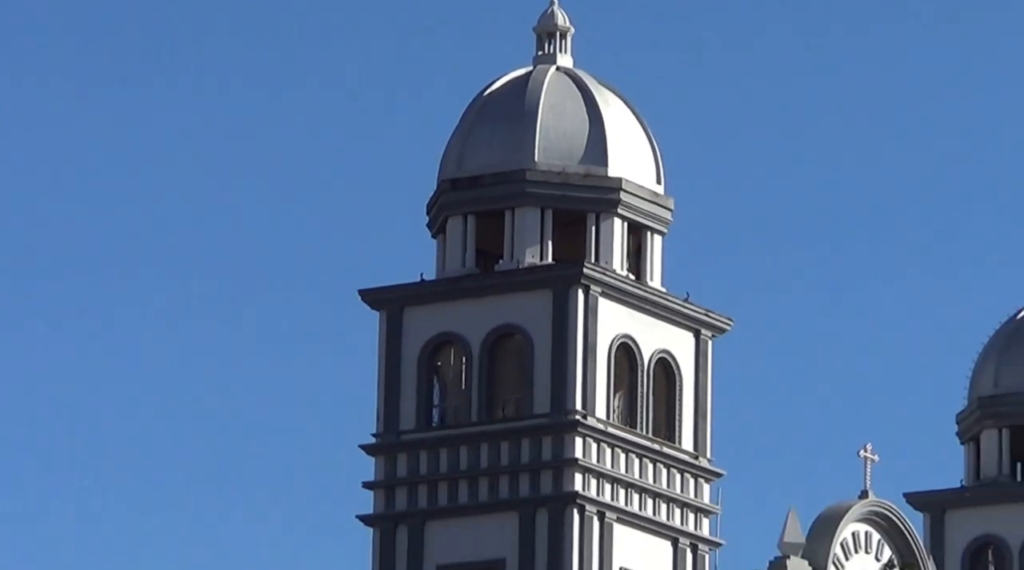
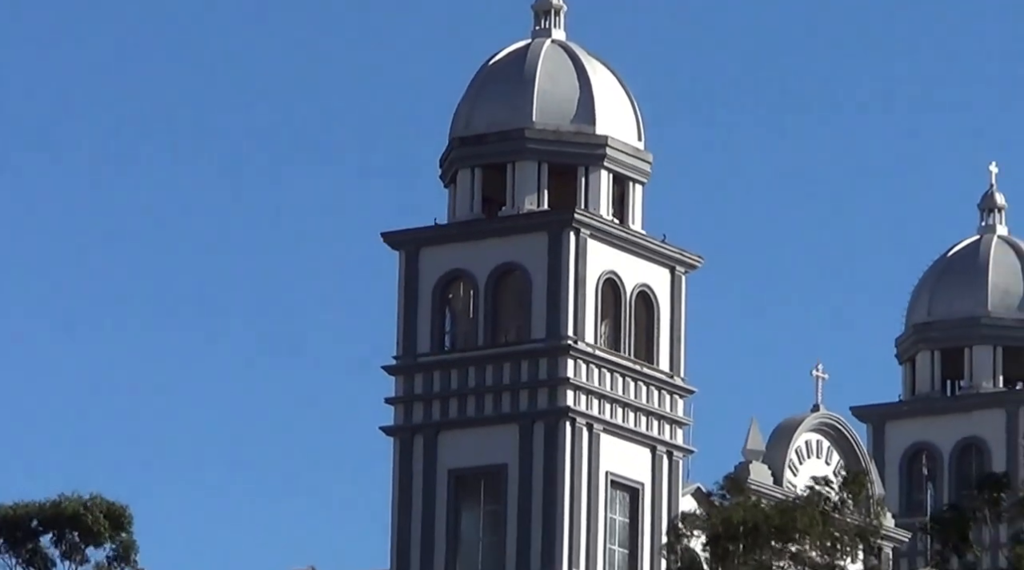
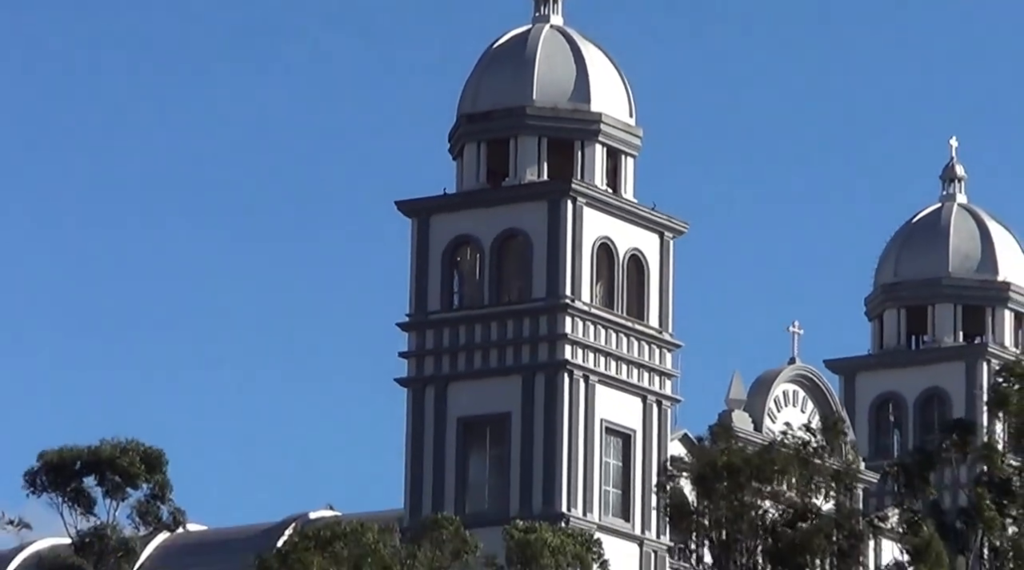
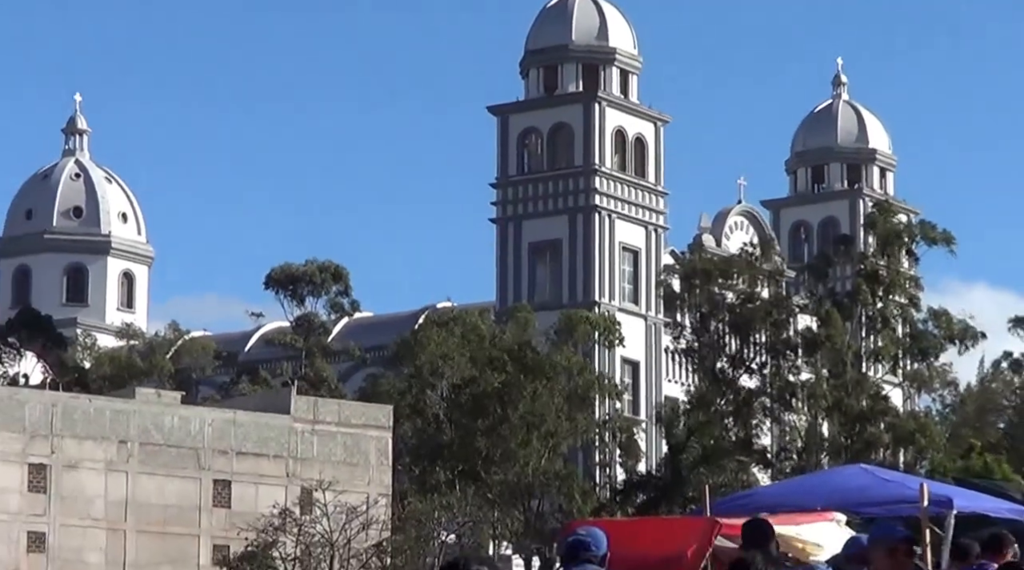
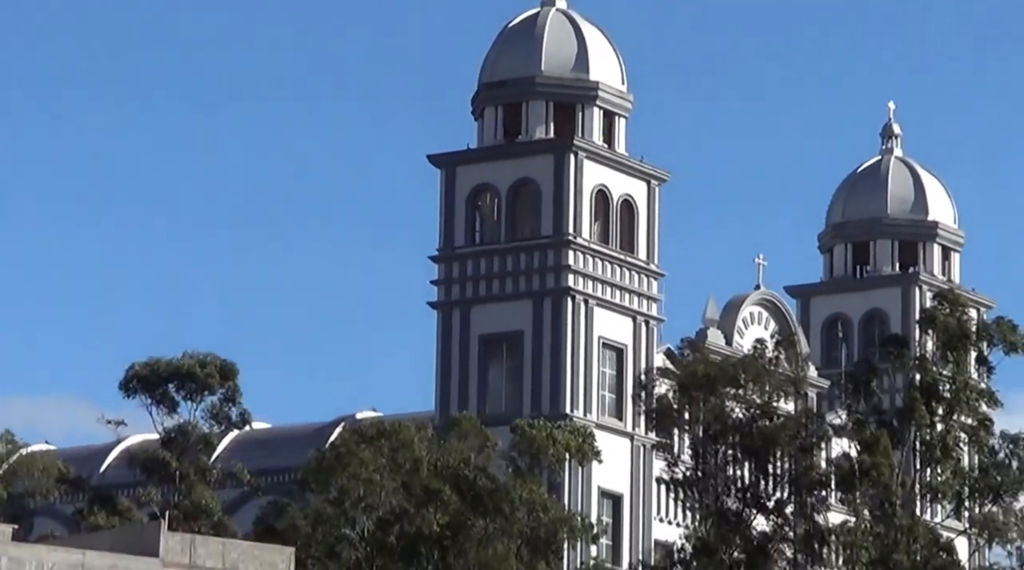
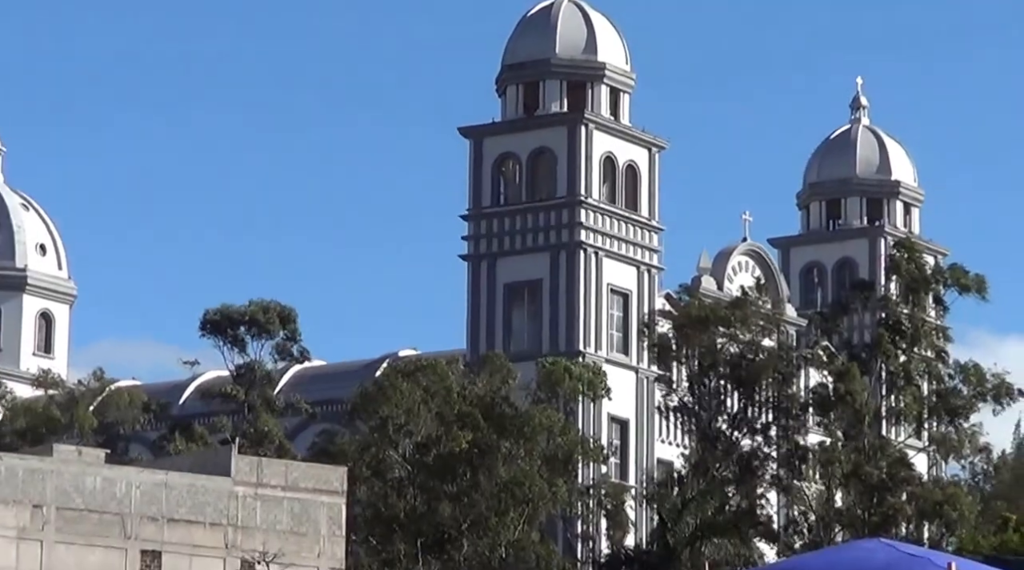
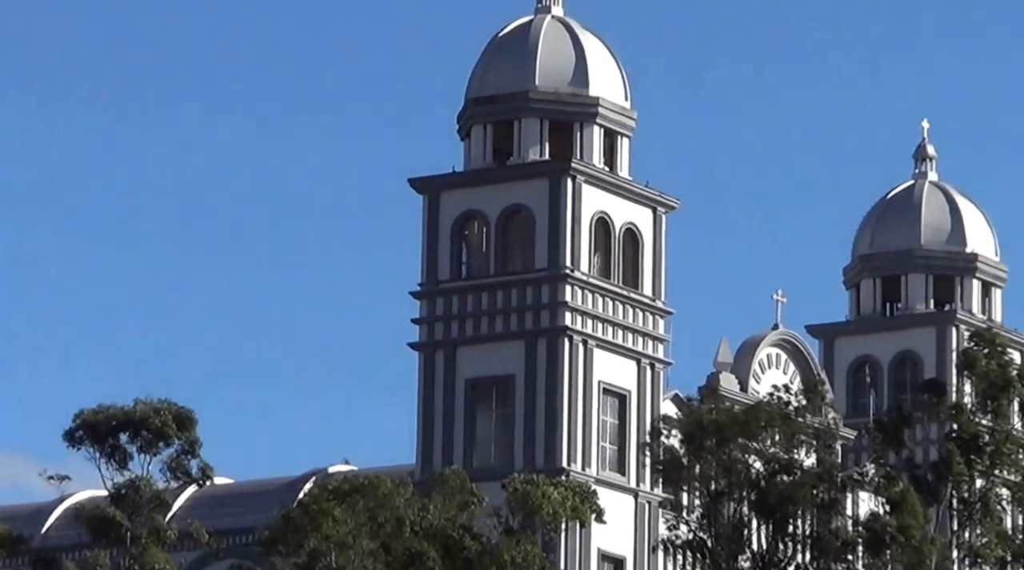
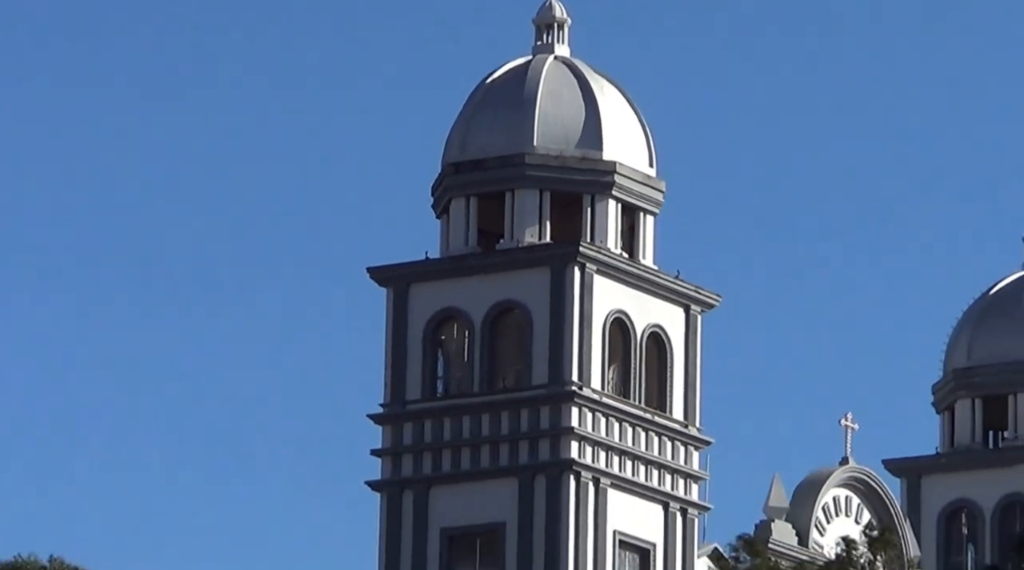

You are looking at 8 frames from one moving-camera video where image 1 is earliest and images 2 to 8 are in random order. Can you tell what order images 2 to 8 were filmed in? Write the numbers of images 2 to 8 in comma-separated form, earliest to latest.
8, 2, 3, 7, 5, 6, 4
